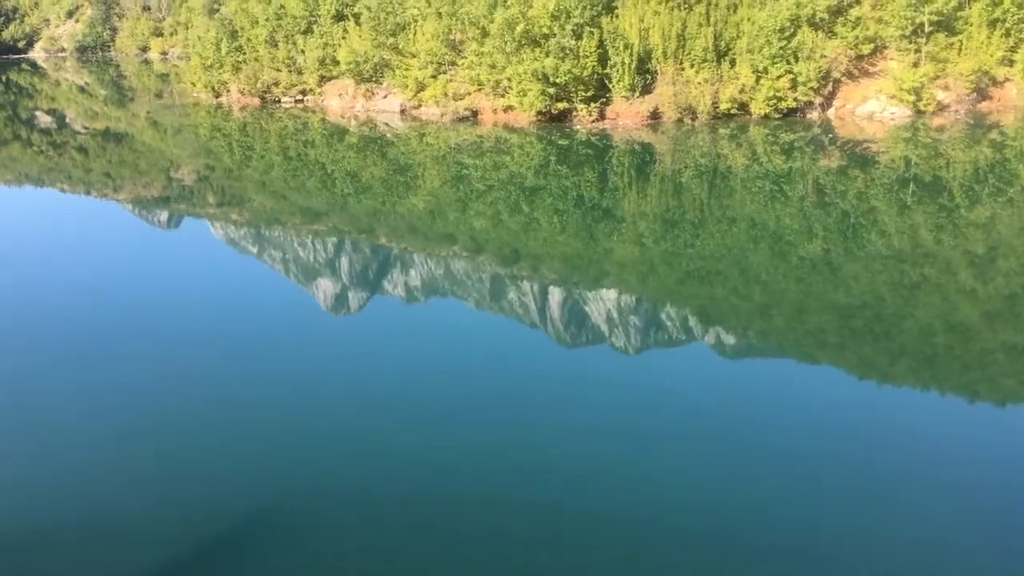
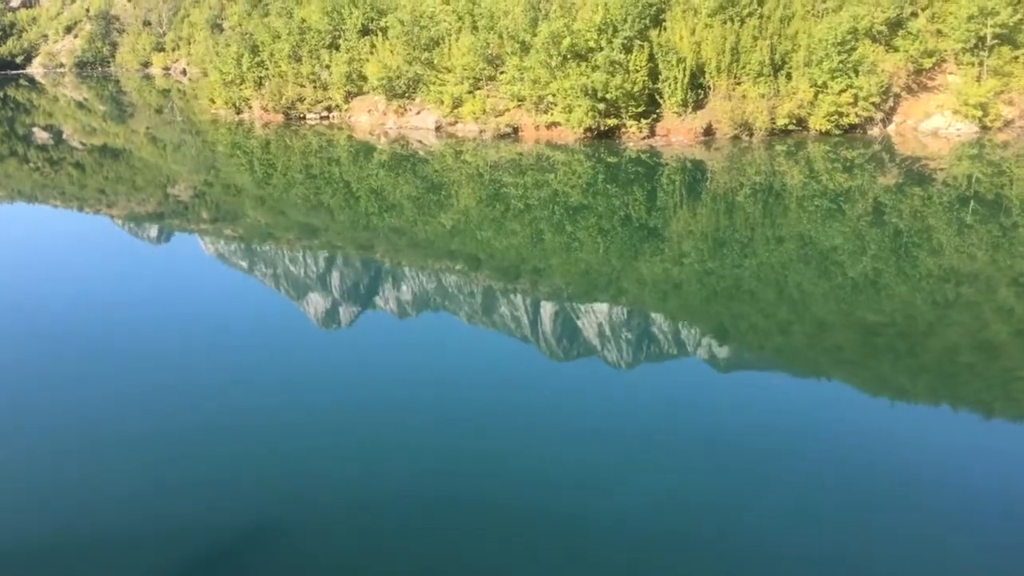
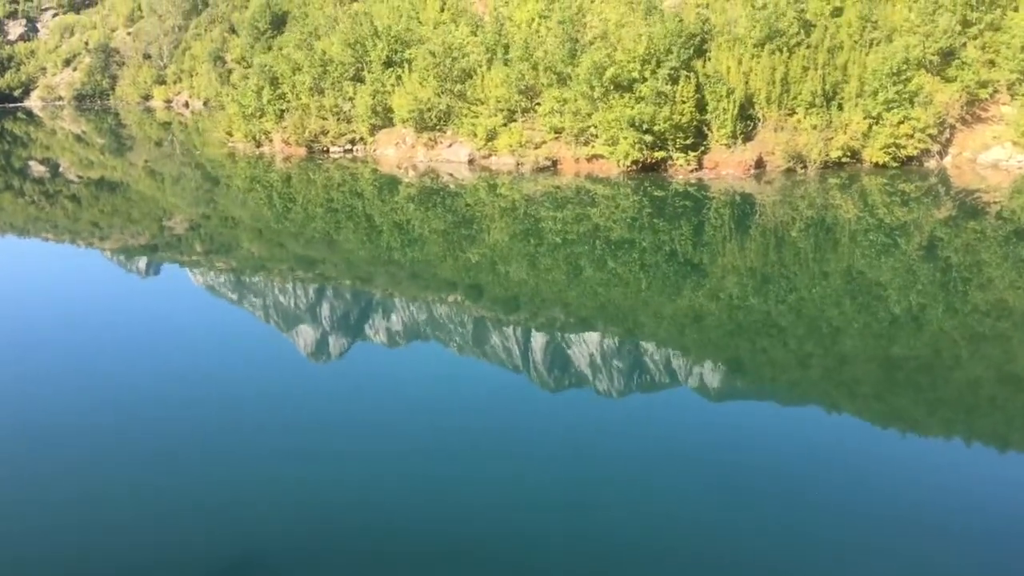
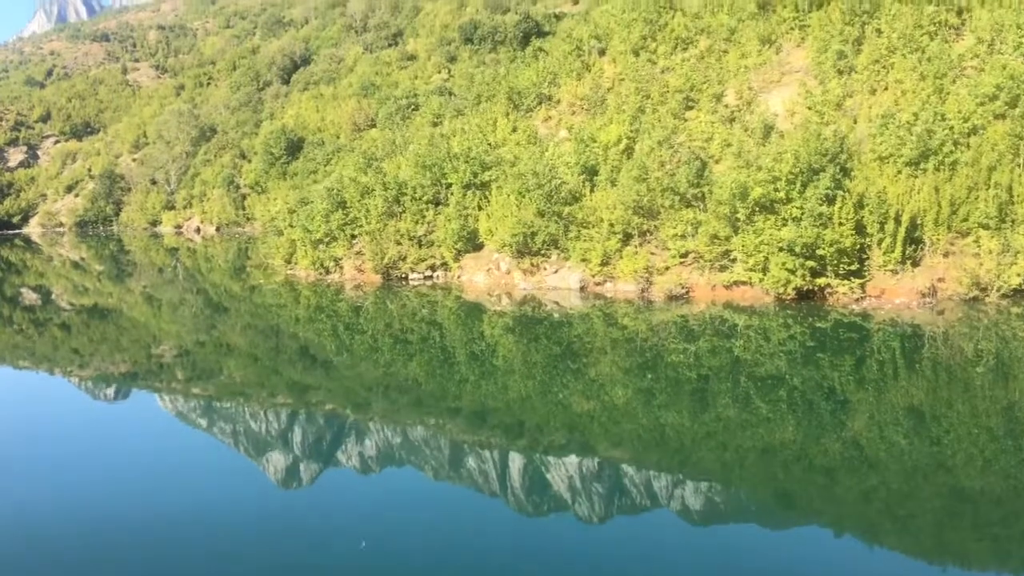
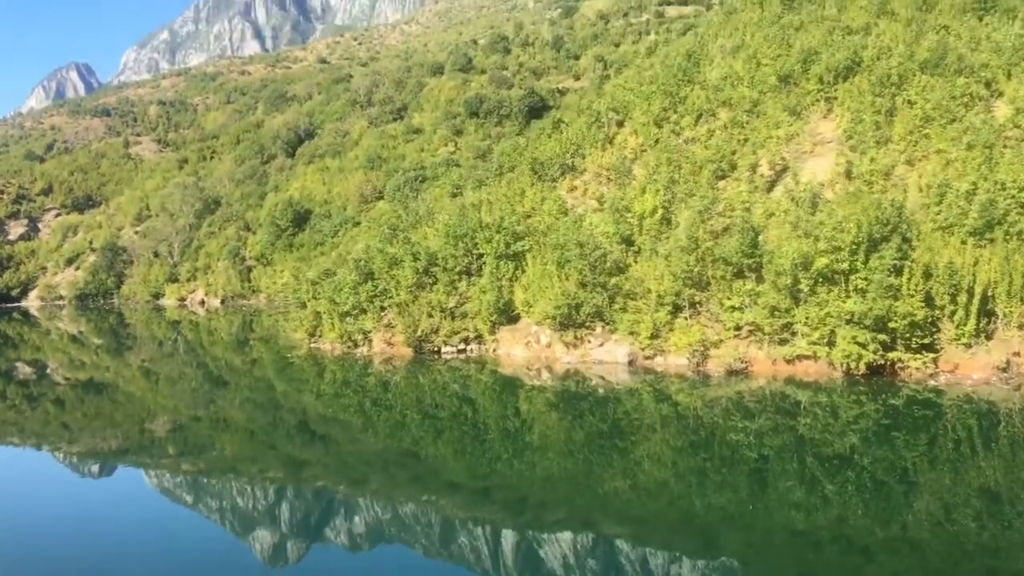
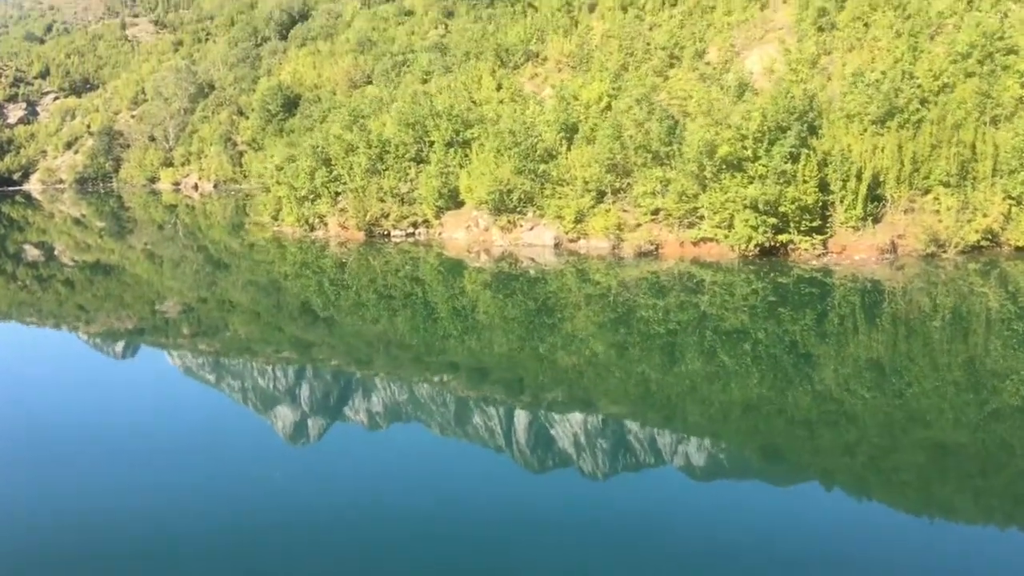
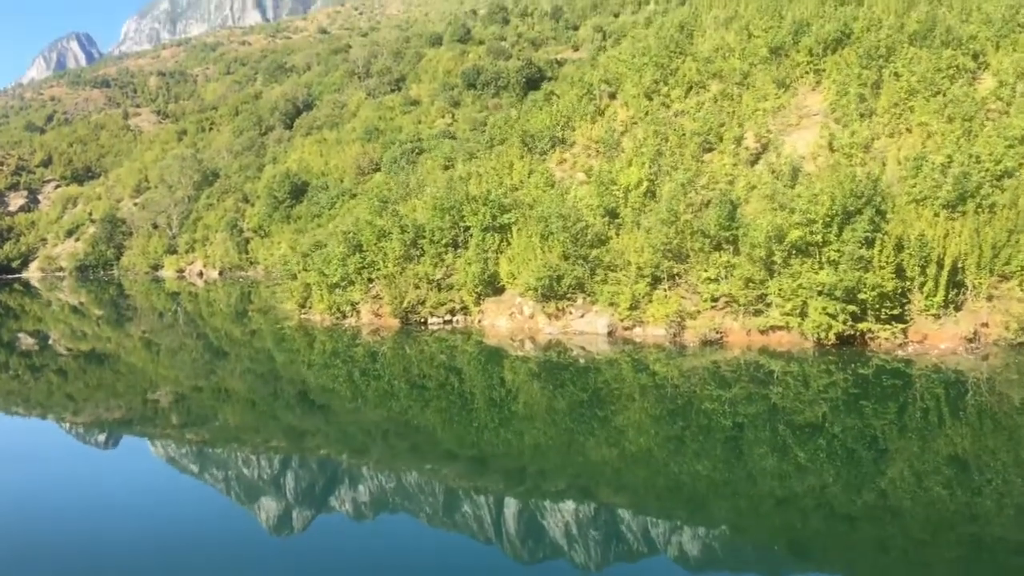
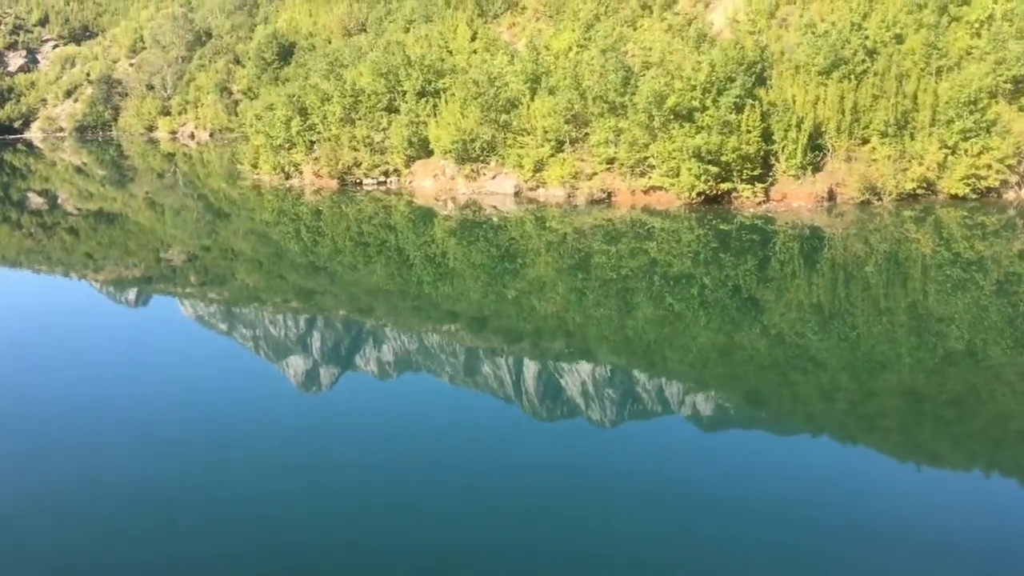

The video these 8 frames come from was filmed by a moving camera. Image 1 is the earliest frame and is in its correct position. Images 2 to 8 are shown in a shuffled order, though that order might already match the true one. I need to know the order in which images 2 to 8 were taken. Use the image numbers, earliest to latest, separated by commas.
2, 3, 8, 6, 4, 7, 5
